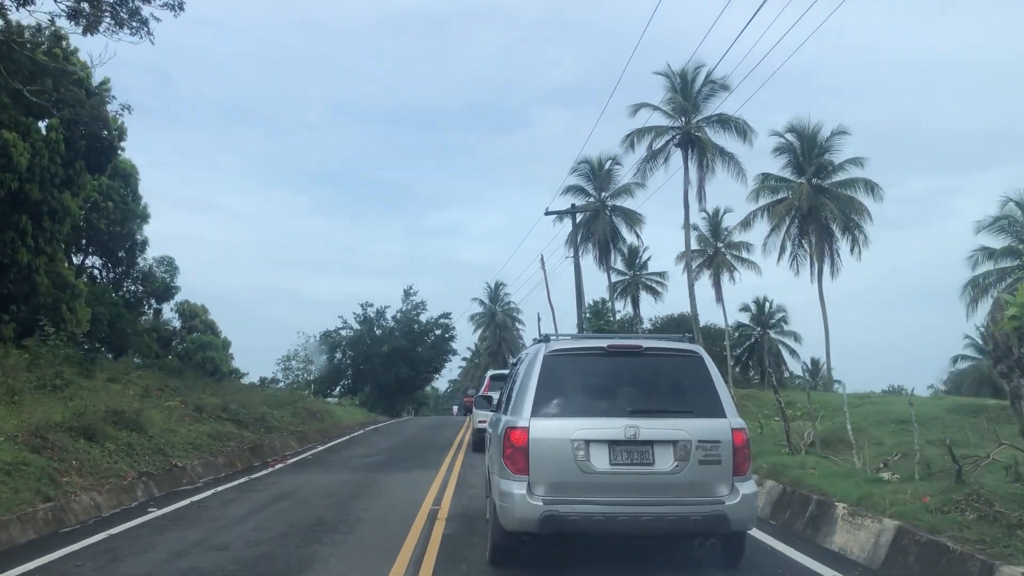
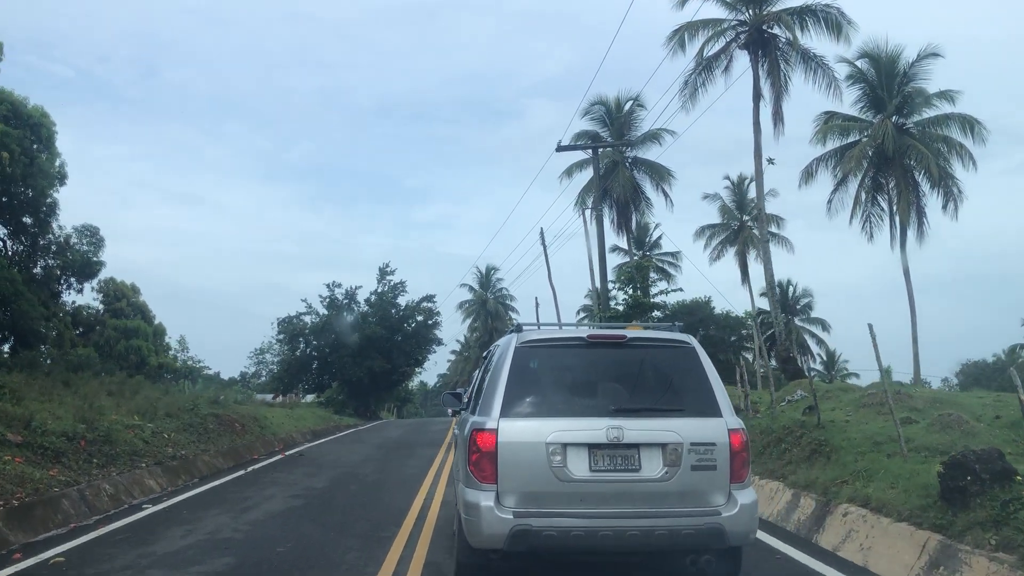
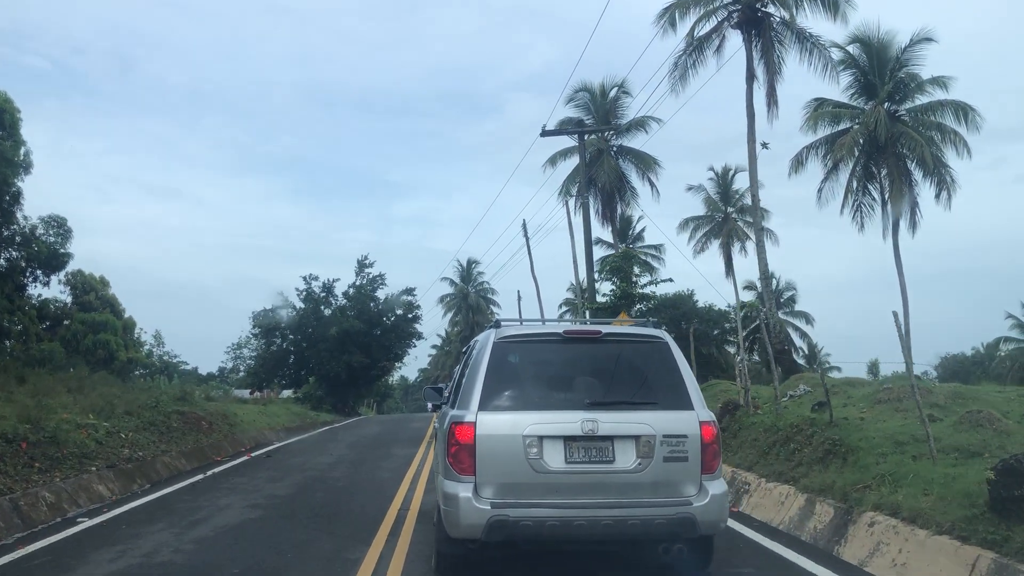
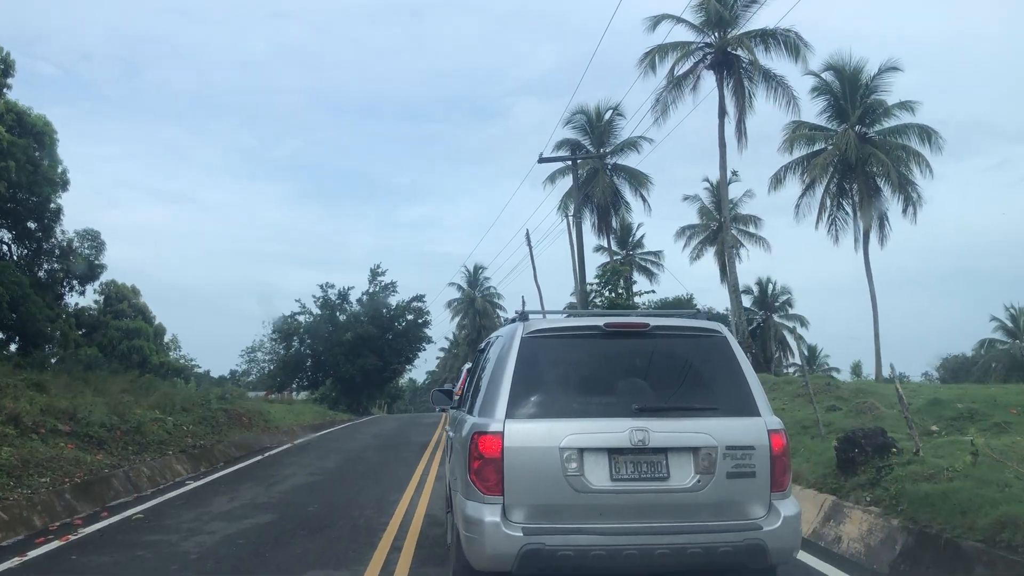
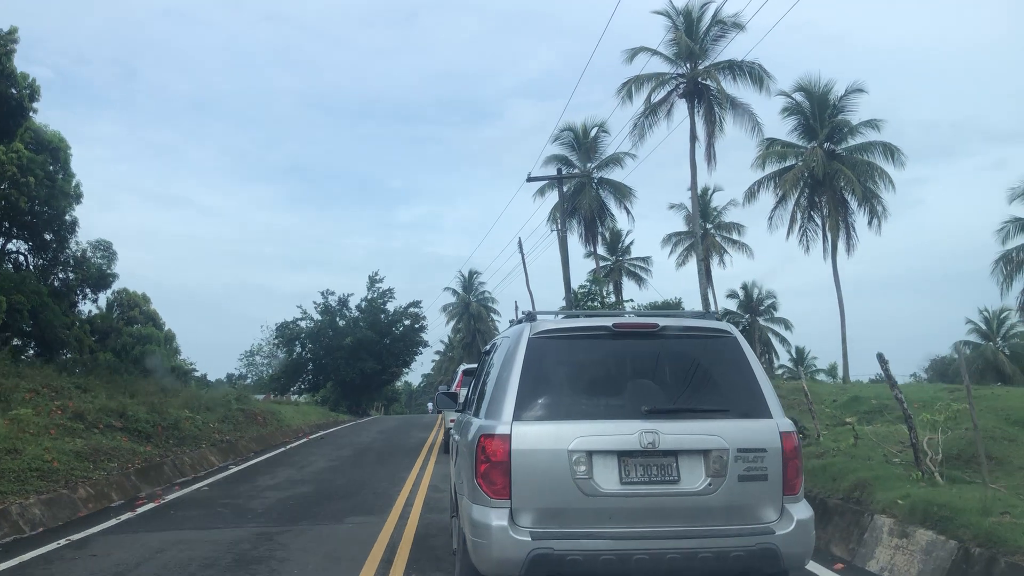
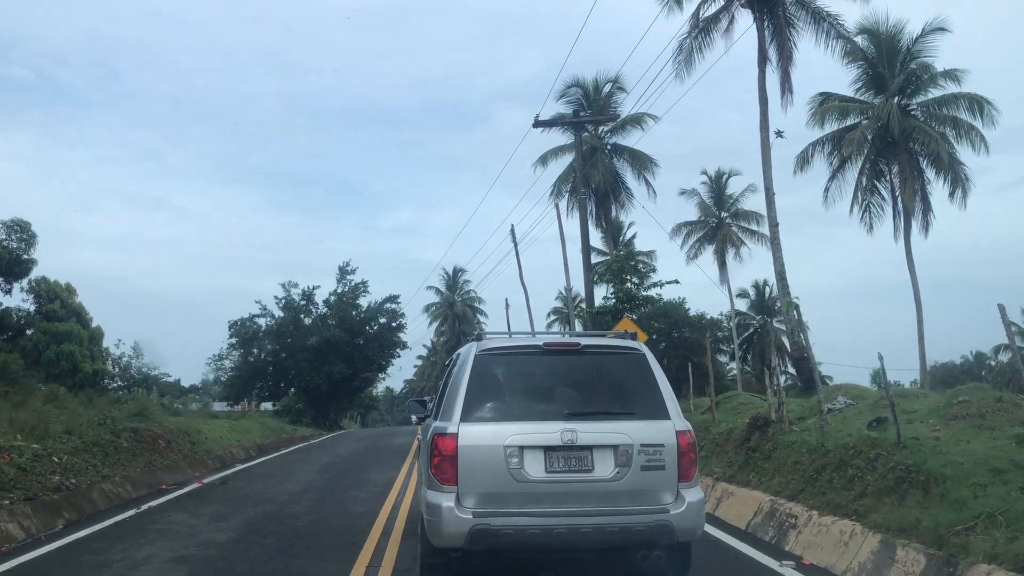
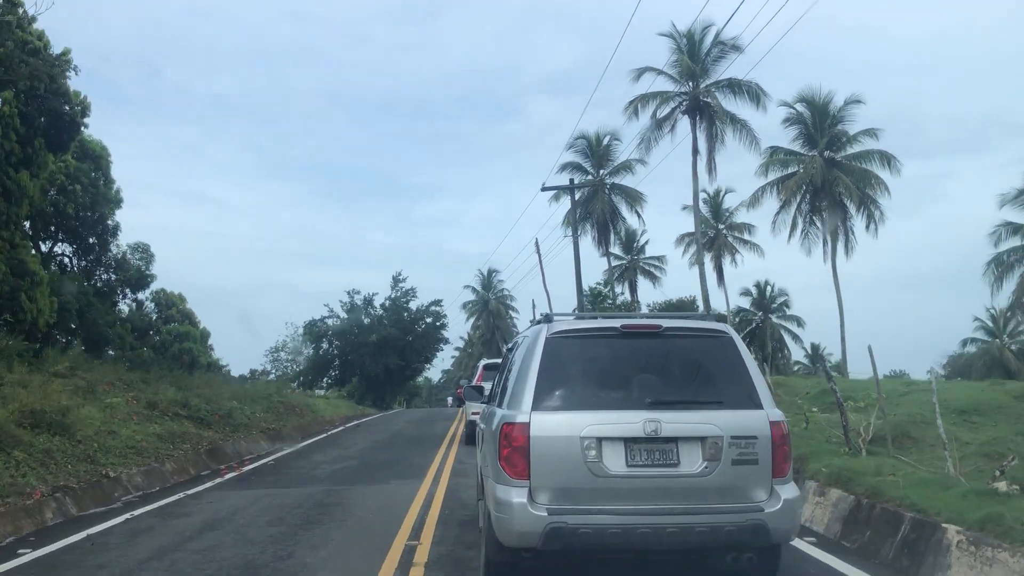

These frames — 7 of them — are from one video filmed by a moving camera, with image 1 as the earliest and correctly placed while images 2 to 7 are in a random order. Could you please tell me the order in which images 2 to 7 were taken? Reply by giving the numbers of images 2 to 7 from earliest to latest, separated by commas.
7, 5, 4, 2, 3, 6
